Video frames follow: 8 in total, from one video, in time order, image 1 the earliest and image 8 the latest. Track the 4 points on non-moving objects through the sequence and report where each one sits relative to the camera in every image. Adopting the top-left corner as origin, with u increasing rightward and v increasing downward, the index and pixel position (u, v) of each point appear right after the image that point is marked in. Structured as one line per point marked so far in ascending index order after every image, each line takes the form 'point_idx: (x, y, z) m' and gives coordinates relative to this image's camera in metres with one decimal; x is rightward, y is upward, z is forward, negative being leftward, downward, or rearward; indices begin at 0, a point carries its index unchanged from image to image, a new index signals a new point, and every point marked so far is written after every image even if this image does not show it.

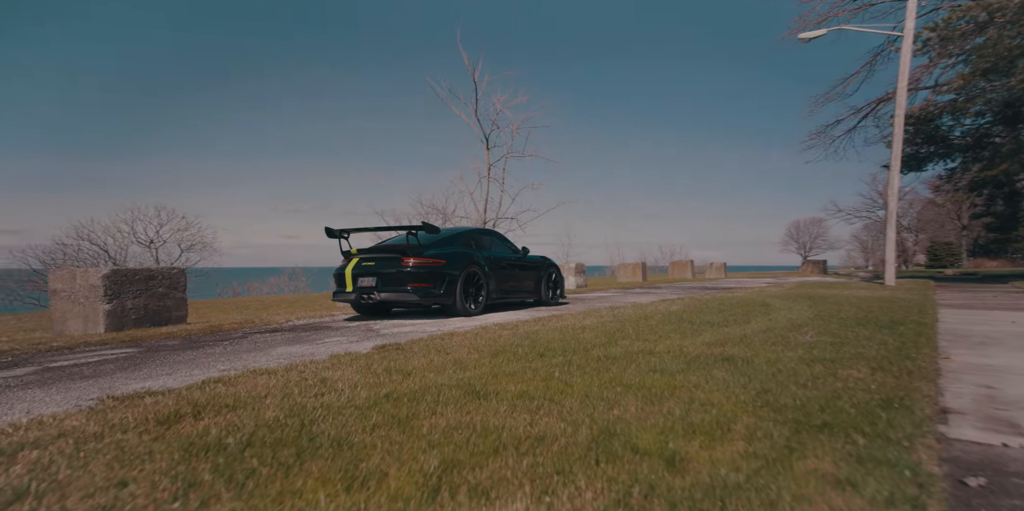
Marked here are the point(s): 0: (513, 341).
0: (0.0, -0.8, +5.6) m
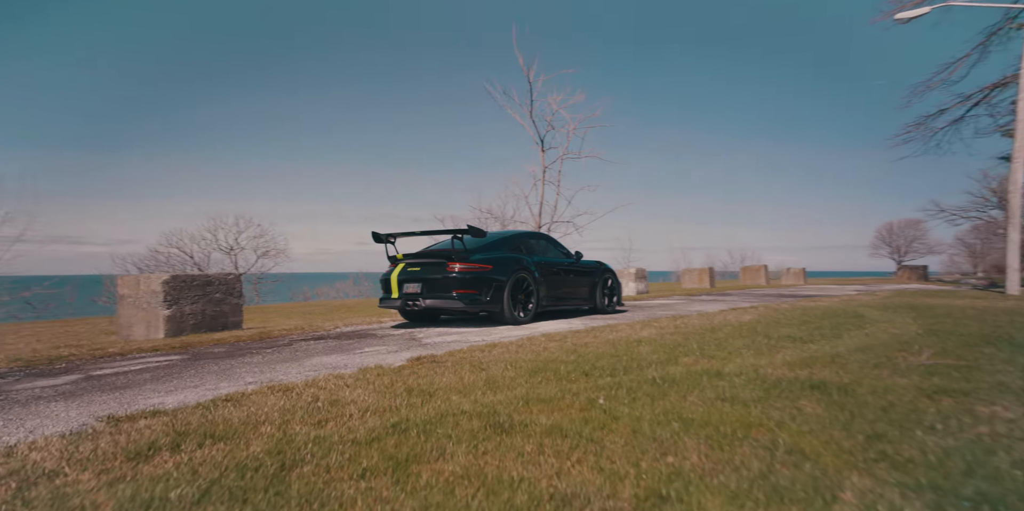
0: (+0.4, -0.9, +5.0) m
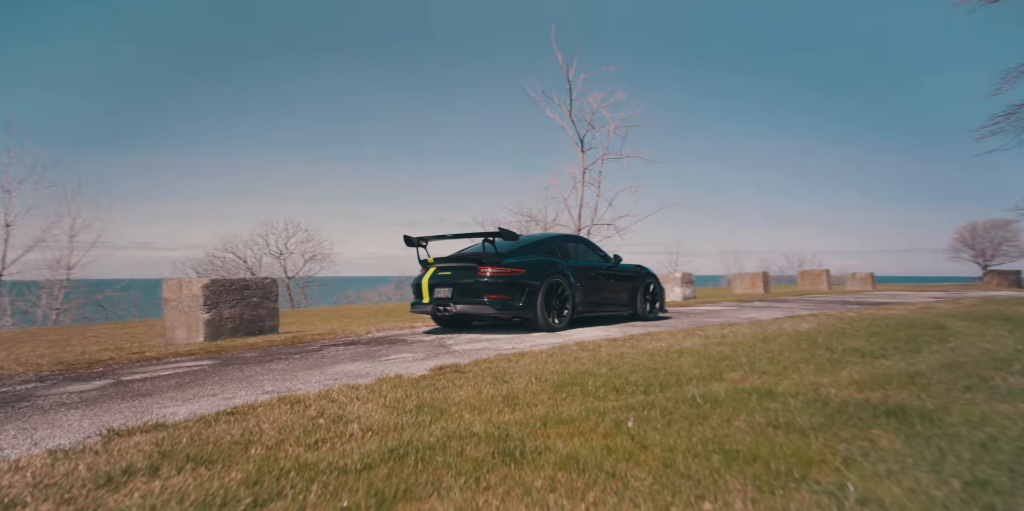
0: (+0.6, -0.9, +4.5) m
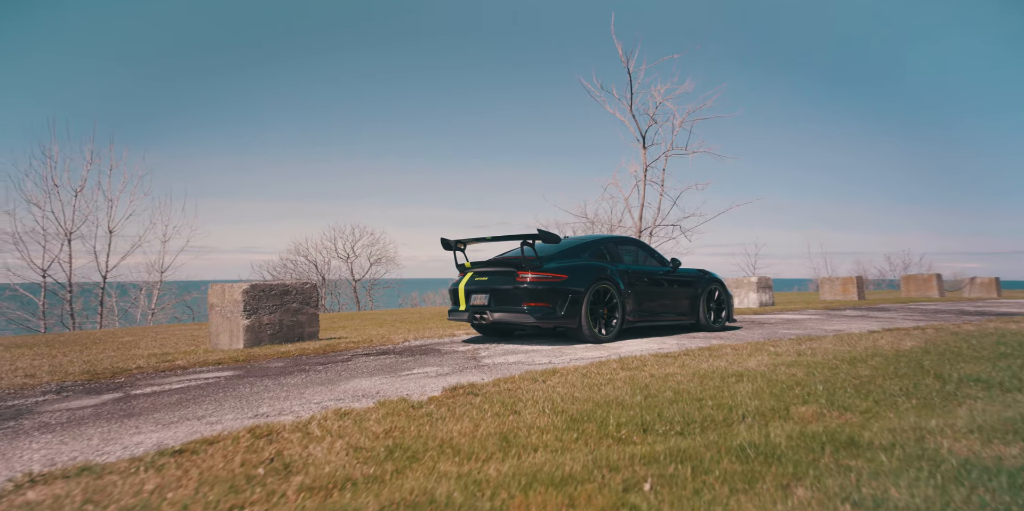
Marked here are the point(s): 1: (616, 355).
0: (+0.7, -0.9, +3.8) m
1: (+1.1, -1.1, +6.6) m
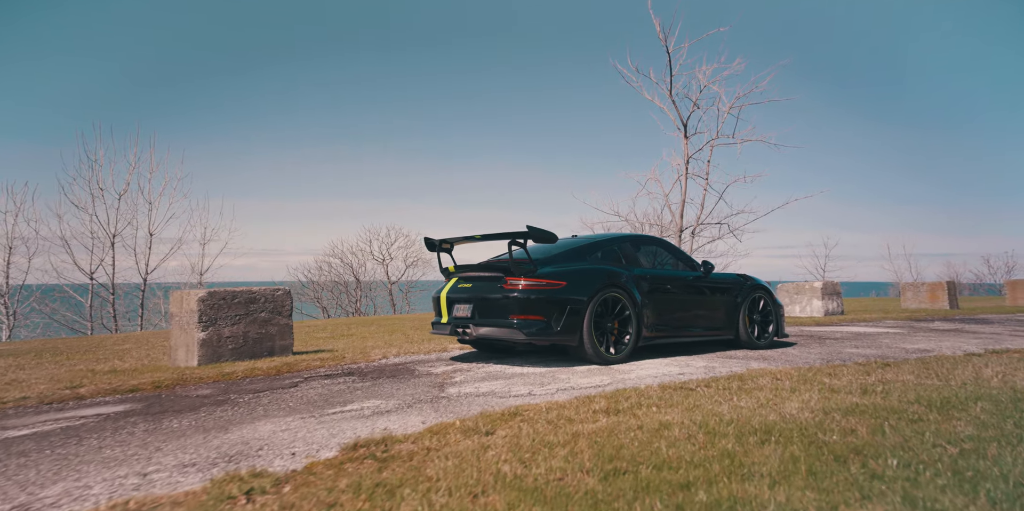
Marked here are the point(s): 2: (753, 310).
0: (+0.2, -0.9, +2.4) m
1: (+0.9, -1.1, +5.2) m
2: (+3.1, -0.7, +7.7) m
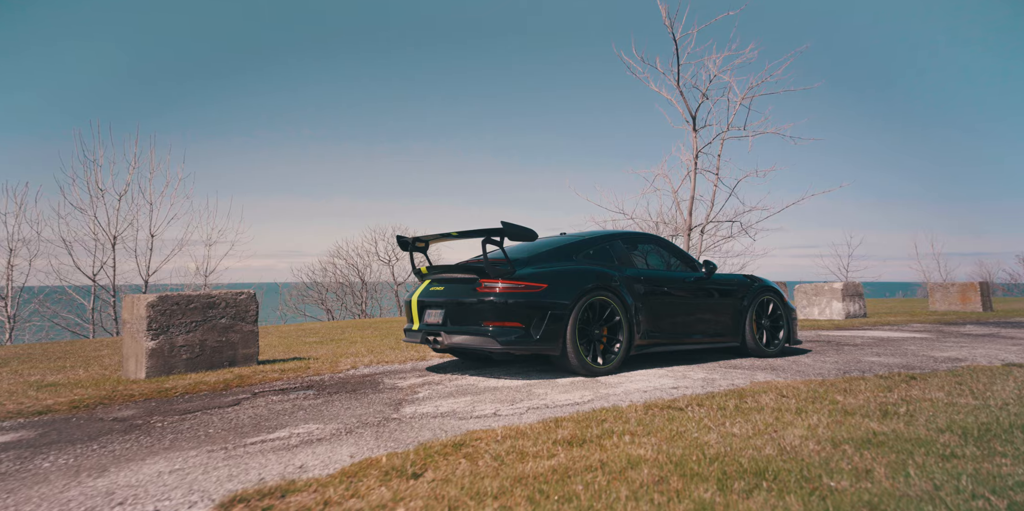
0: (-0.2, -0.9, +1.7) m
1: (+0.6, -1.1, +4.5) m
2: (+2.9, -0.7, +7.0) m
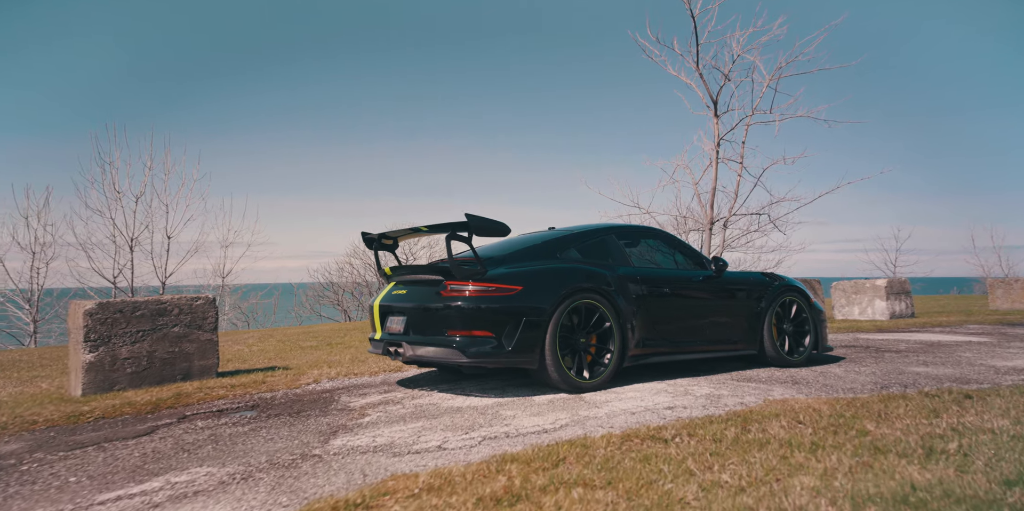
0: (-0.6, -0.9, +1.0) m
1: (+0.3, -1.1, +3.7) m
2: (+2.8, -0.6, +6.1) m
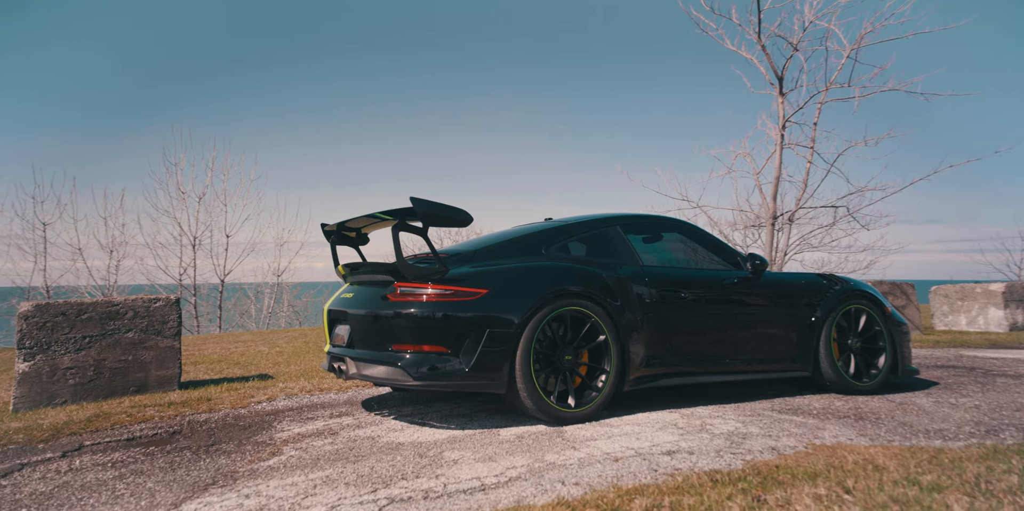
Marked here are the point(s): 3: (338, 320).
0: (-1.4, -0.9, +0.1) m
1: (-0.1, -1.1, +2.7) m
2: (+2.7, -0.6, +4.7) m
3: (-1.3, -0.5, +4.3) m
